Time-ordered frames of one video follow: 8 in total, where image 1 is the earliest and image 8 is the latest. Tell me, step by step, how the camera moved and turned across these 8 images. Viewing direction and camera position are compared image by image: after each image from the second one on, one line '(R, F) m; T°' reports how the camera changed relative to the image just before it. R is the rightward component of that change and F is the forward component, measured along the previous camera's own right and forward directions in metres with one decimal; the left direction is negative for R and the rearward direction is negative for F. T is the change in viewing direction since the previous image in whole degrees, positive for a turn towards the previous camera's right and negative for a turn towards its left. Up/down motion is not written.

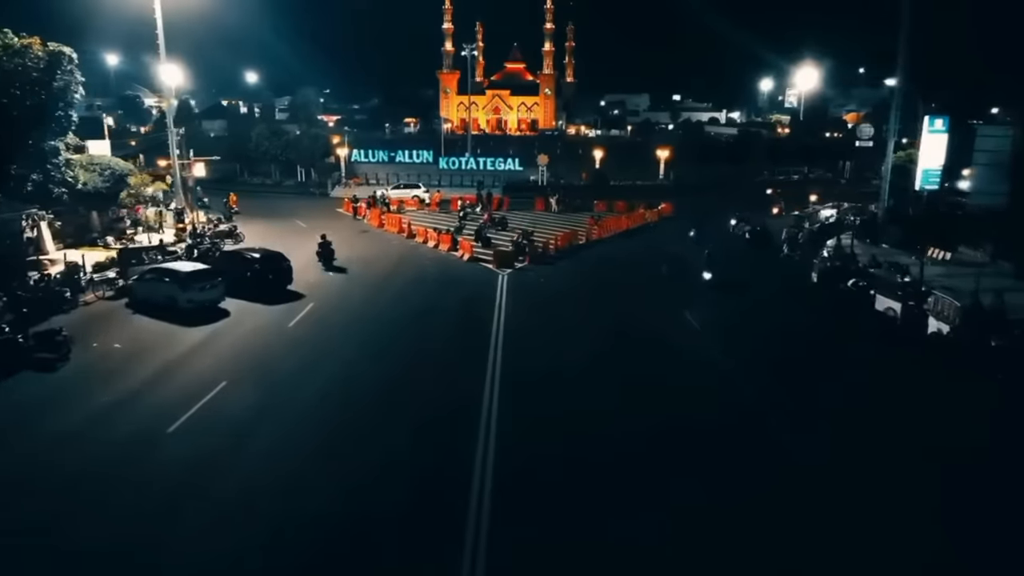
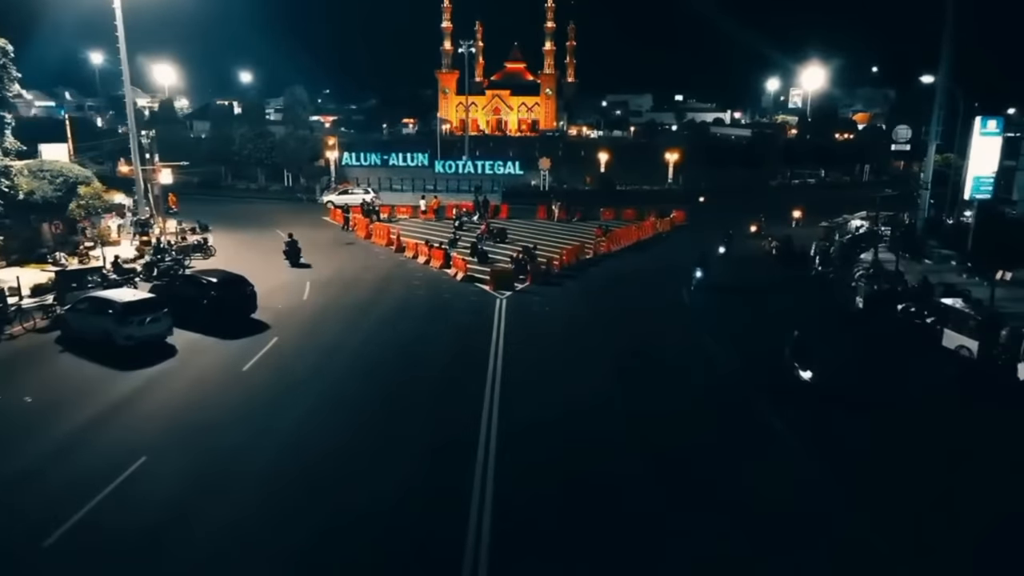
(0.0, +3.5) m; 0°
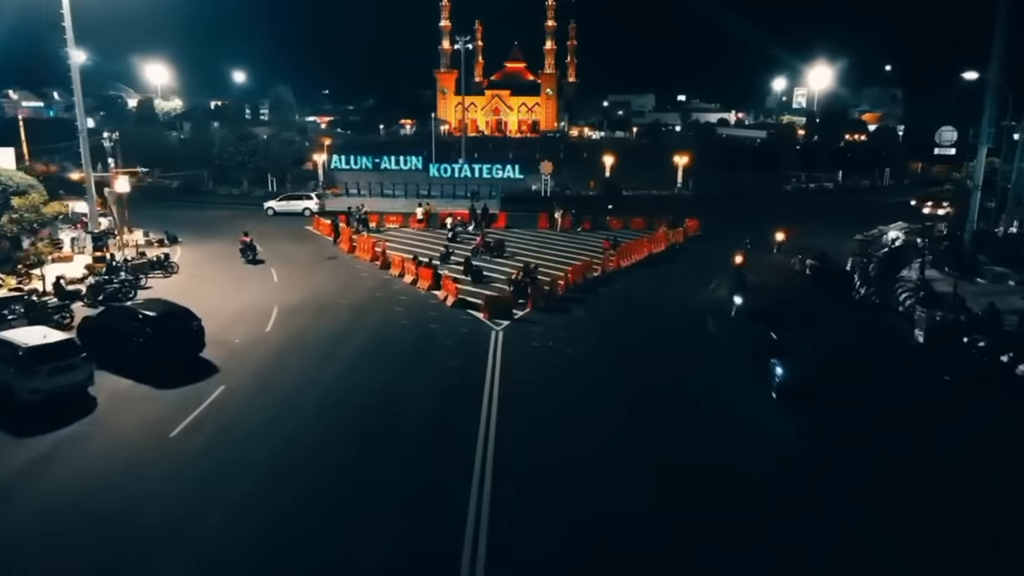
(+0.1, +3.5) m; 0°
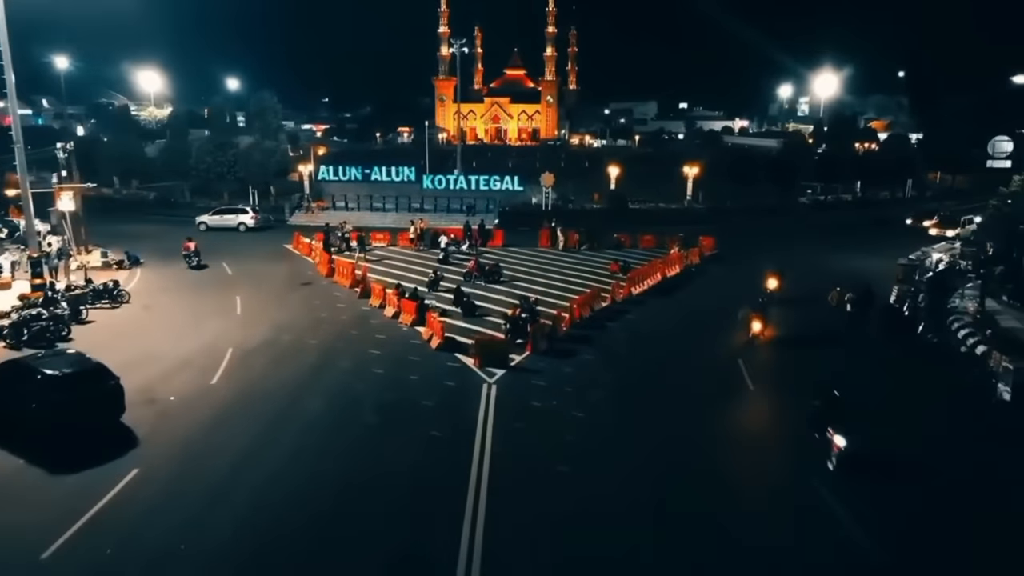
(+0.1, +3.6) m; 0°
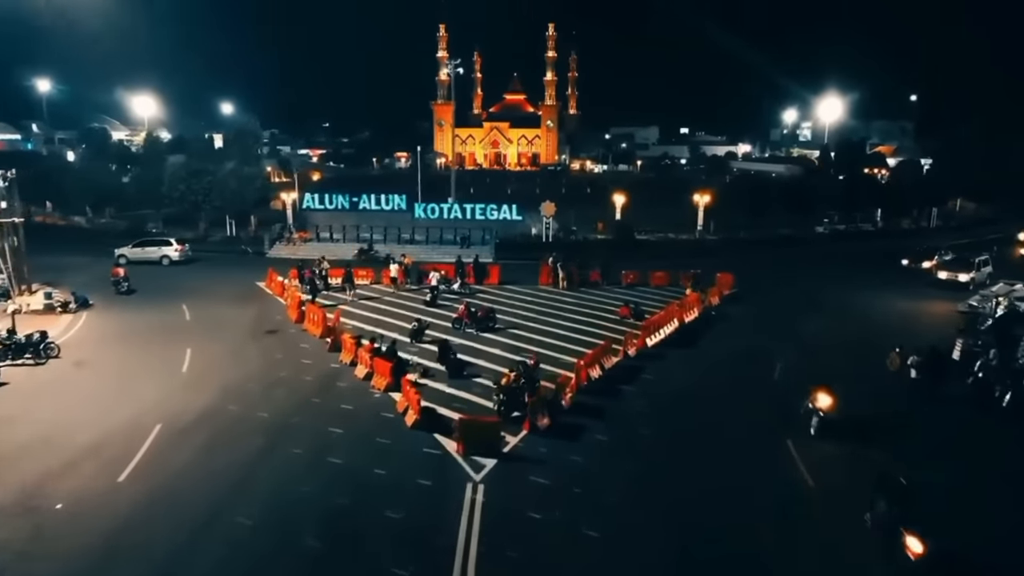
(+0.1, +3.7) m; 0°
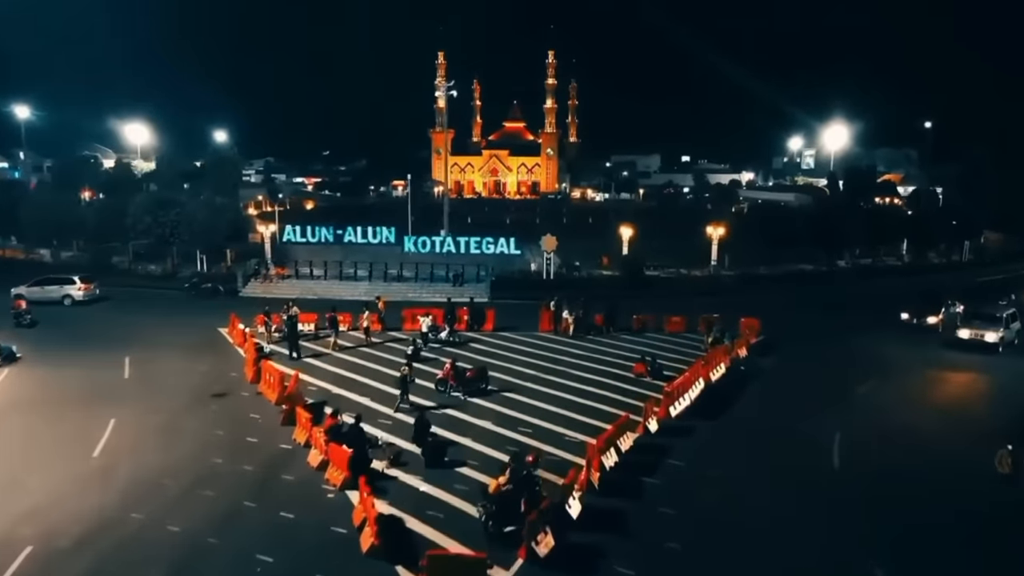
(+0.2, +4.0) m; 0°
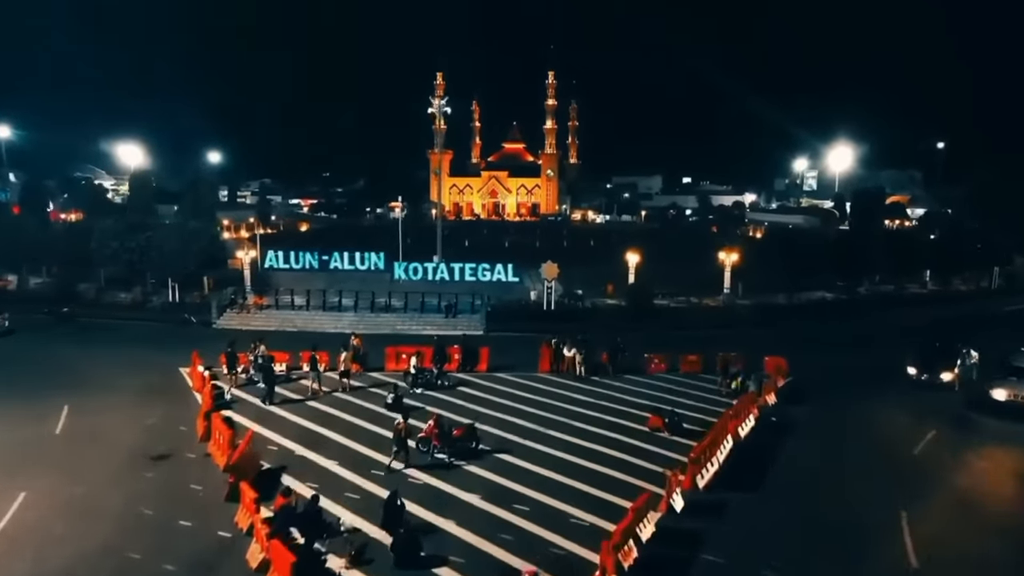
(+0.1, +3.2) m; 0°
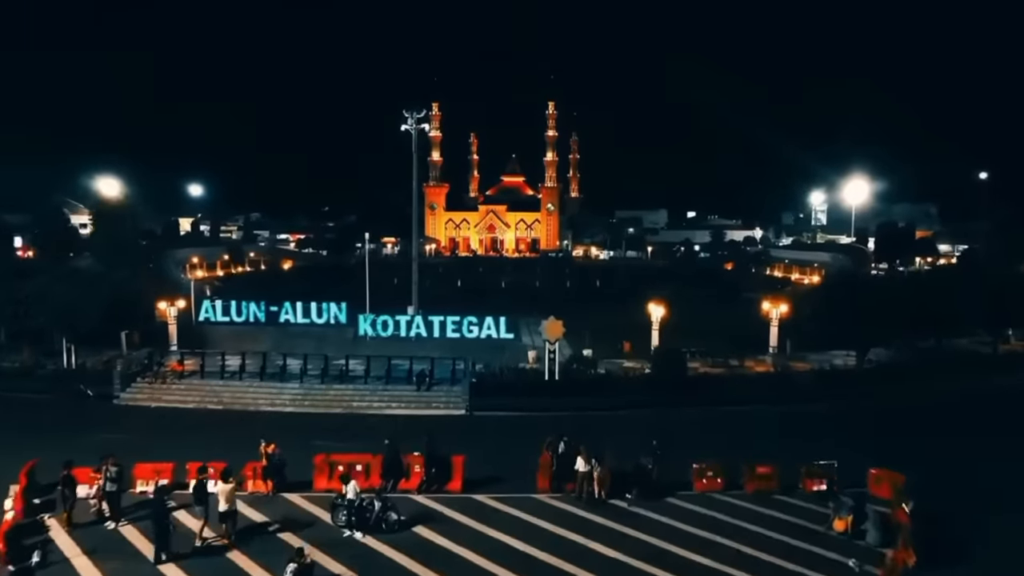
(+0.3, +8.4) m; 0°
